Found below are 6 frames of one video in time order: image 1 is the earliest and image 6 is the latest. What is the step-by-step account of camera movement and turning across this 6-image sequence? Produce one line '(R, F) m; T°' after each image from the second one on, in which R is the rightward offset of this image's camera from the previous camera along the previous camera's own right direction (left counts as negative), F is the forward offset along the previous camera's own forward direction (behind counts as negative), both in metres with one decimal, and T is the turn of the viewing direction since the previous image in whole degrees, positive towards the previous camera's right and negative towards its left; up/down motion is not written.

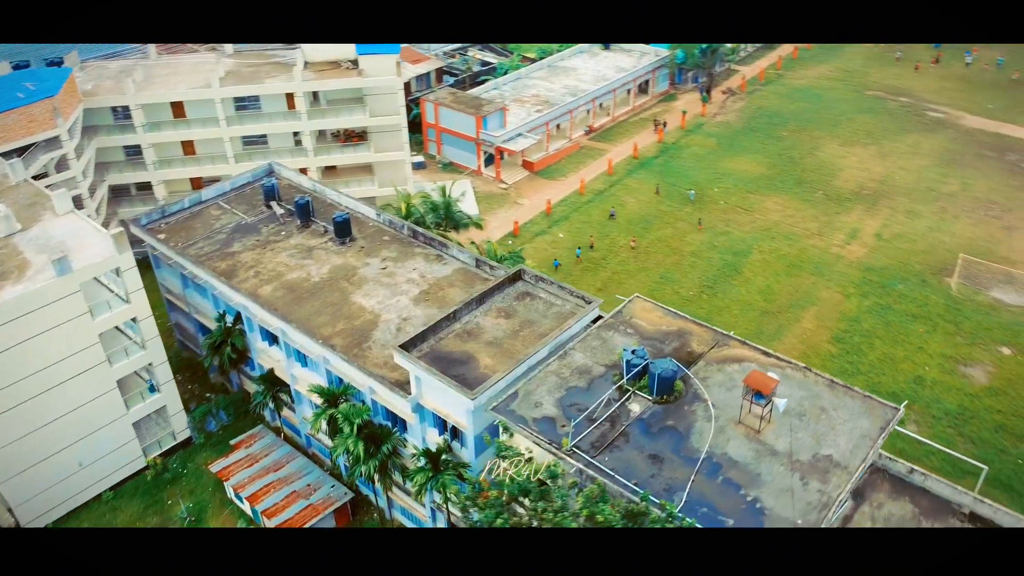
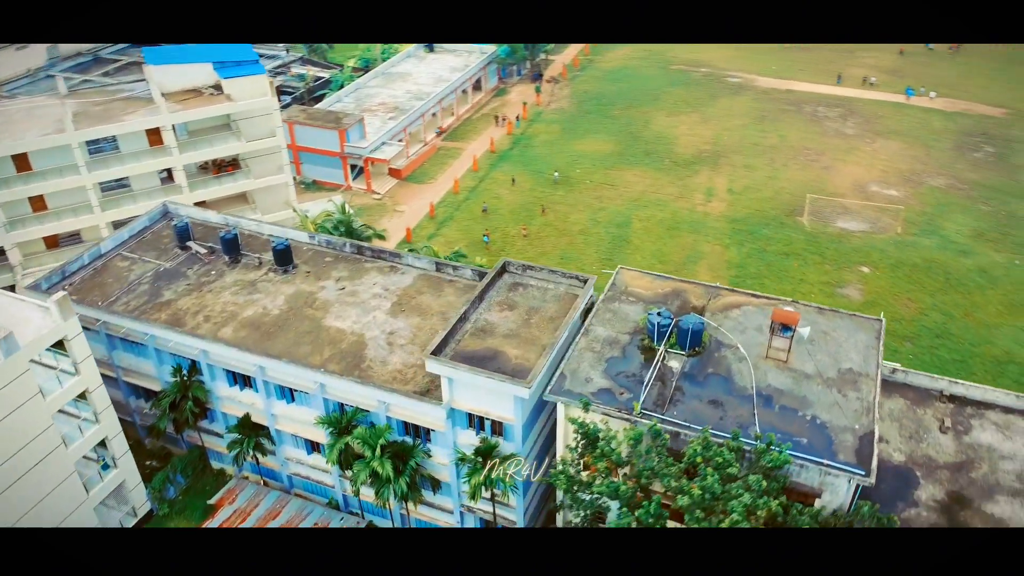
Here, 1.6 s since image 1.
(-6.3, +0.3) m; +15°
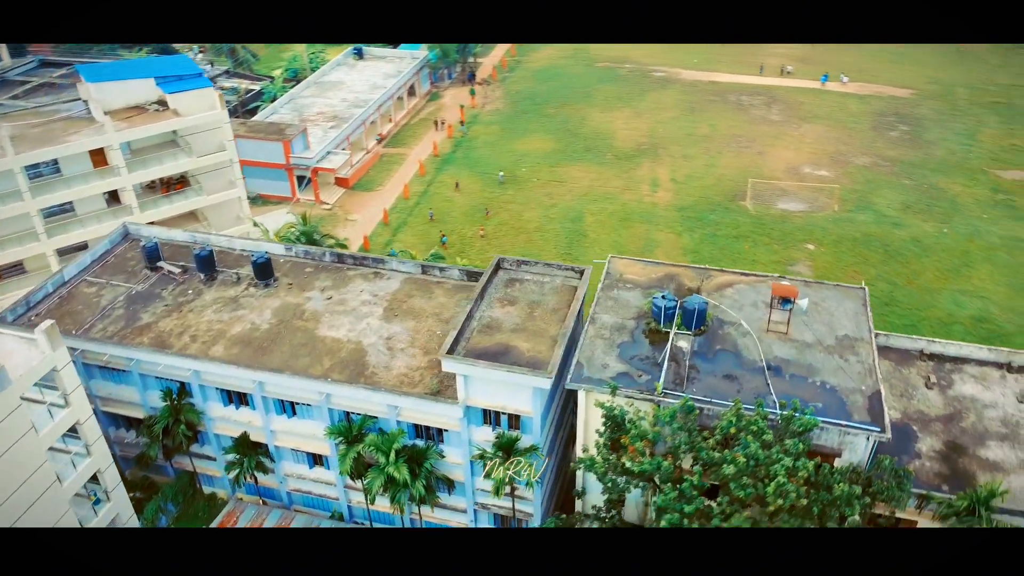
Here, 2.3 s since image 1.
(-2.6, -0.1) m; +6°
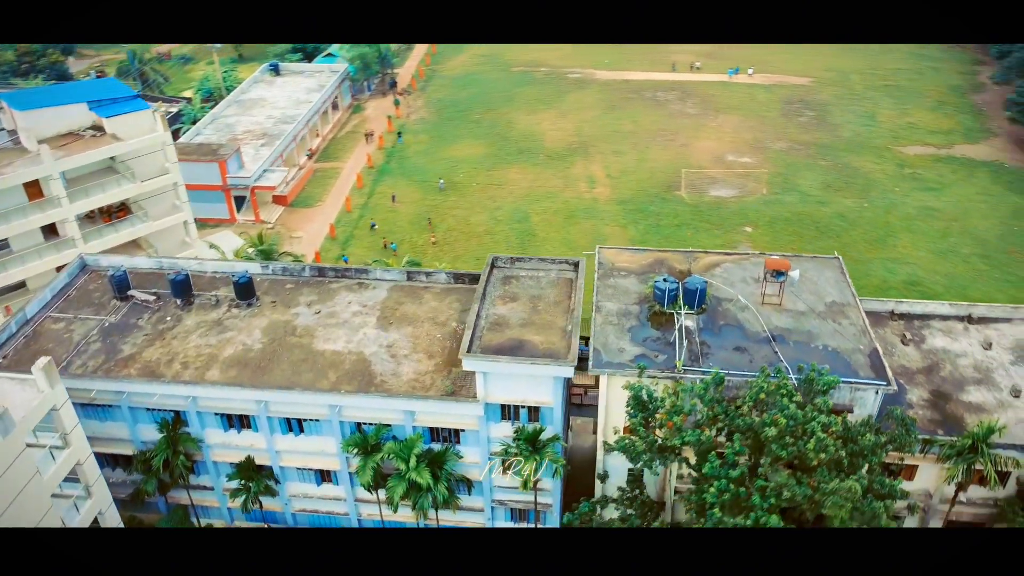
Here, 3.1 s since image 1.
(-3.1, -0.2) m; +7°
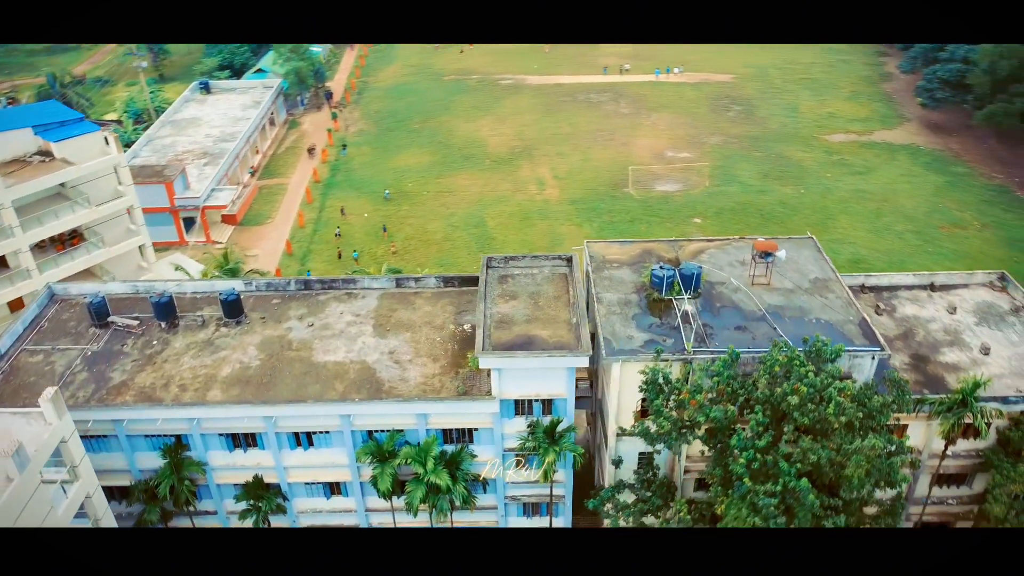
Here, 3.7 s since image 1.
(-2.6, -0.3) m; +6°
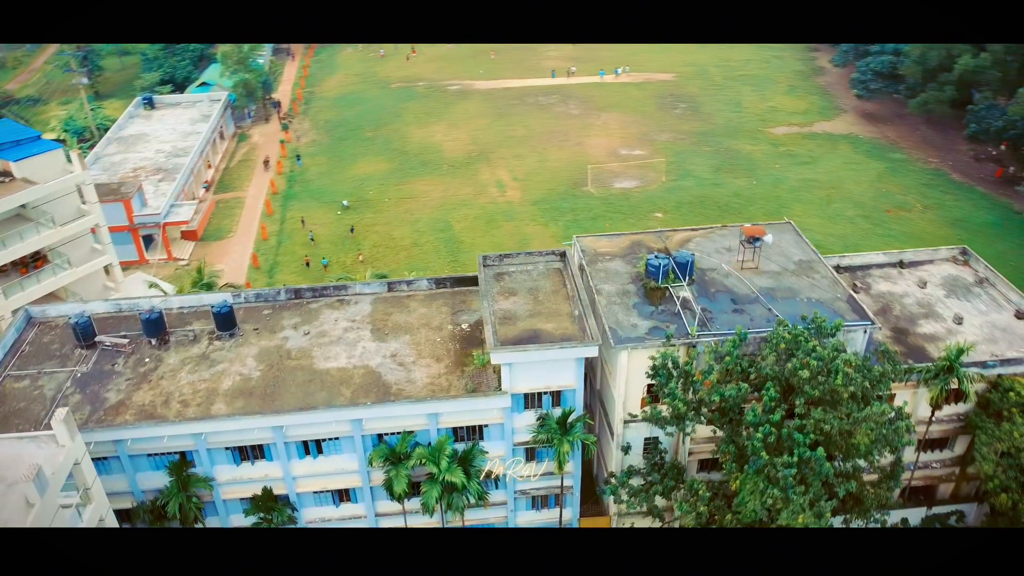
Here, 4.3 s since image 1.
(-2.1, -0.2) m; +5°
